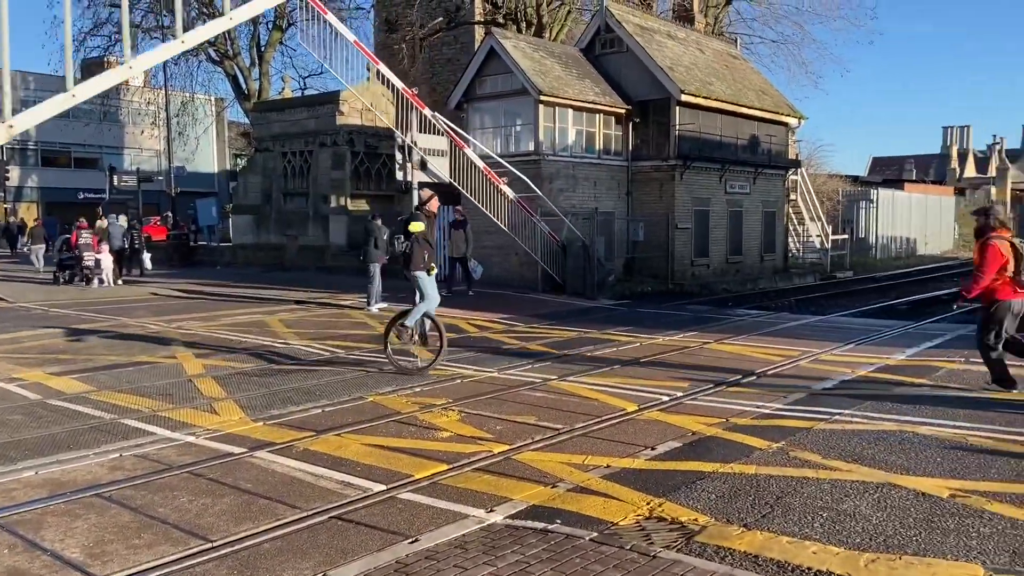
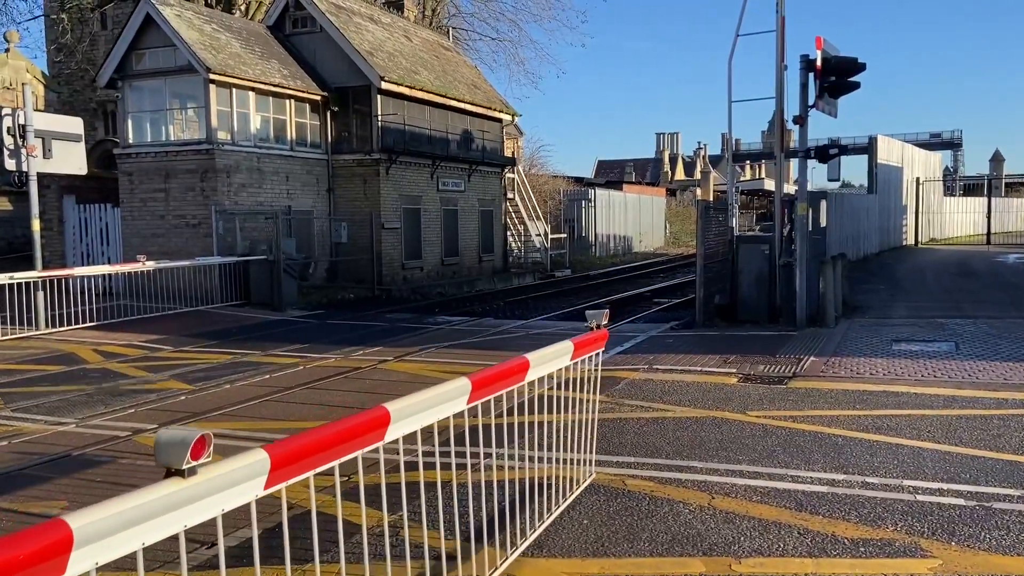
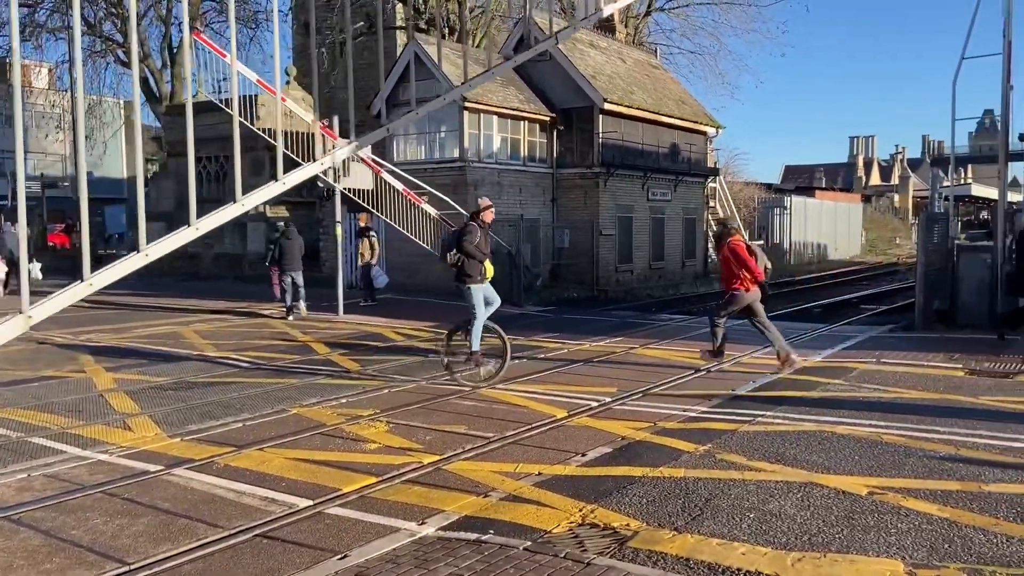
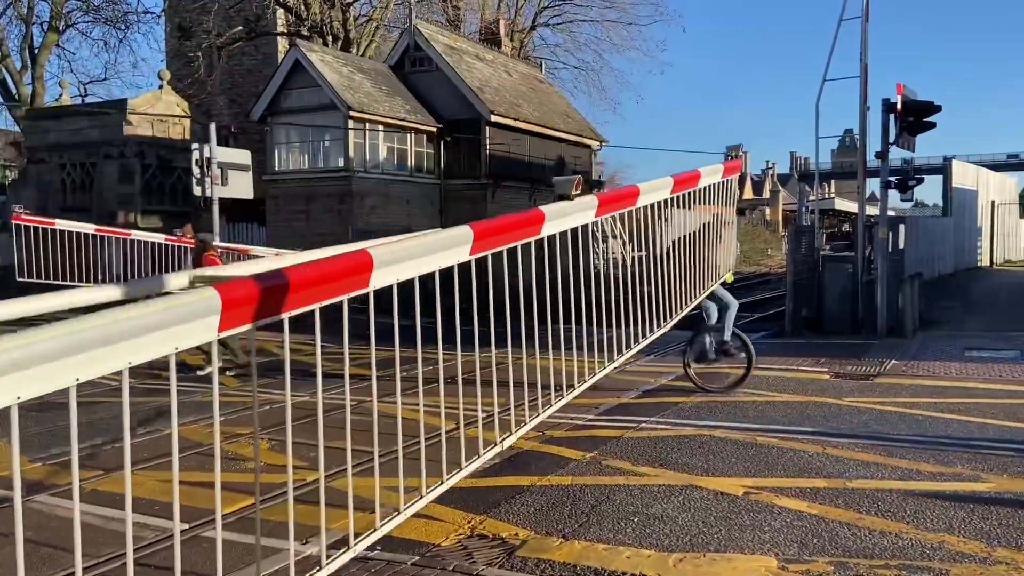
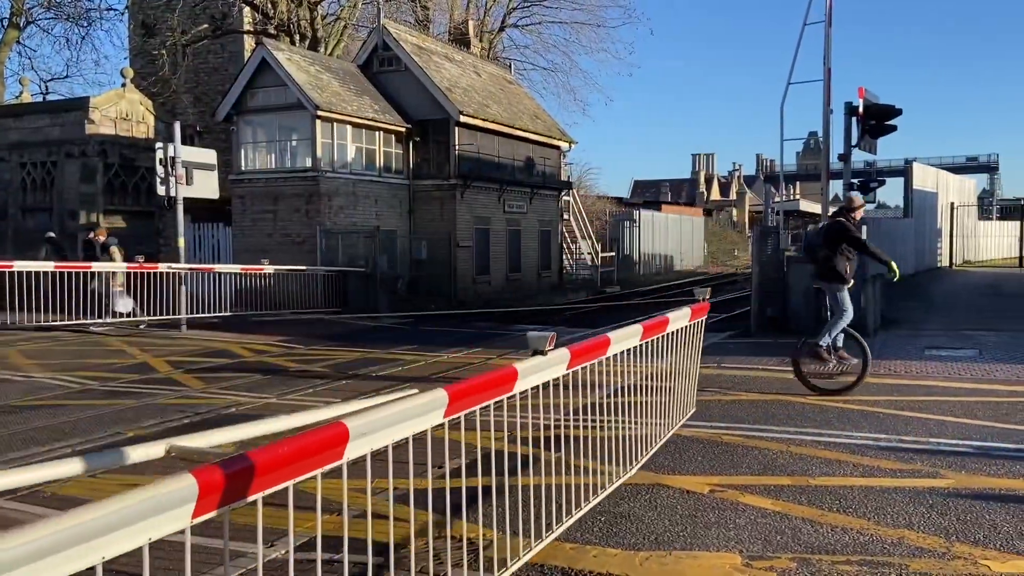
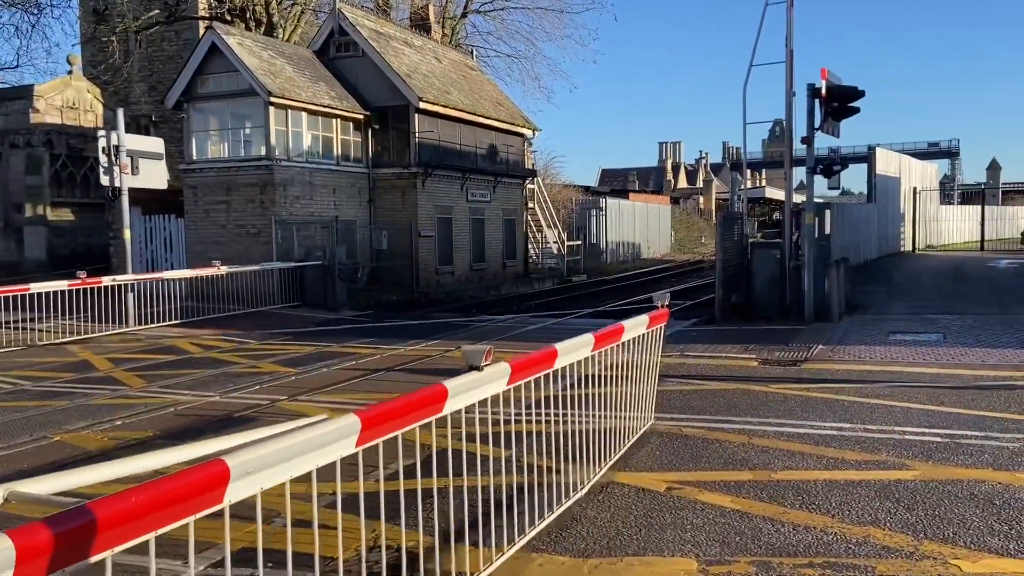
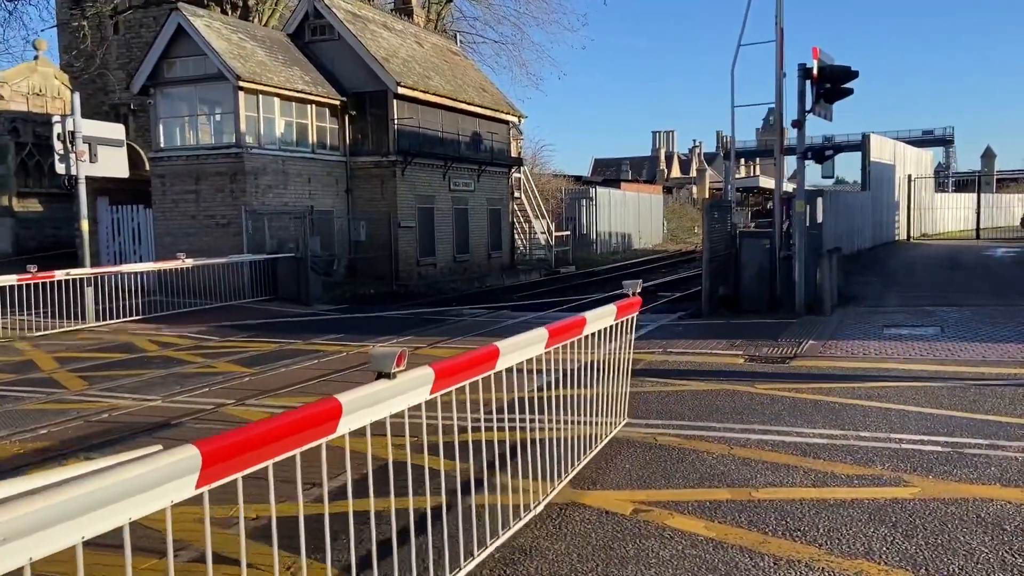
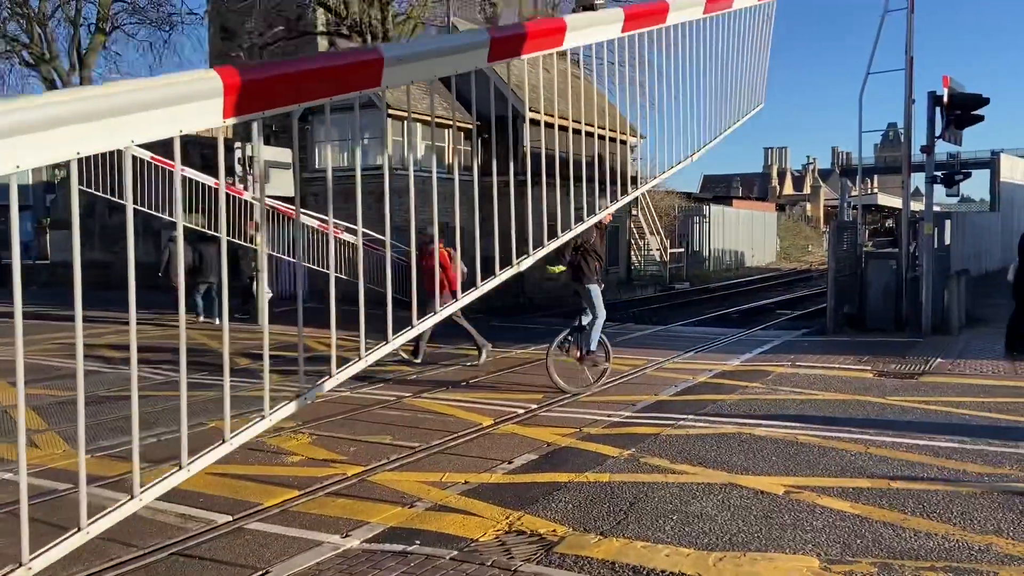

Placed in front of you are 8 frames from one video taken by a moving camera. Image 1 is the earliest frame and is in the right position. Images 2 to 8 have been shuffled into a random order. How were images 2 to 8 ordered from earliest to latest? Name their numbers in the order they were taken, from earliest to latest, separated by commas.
3, 8, 4, 5, 6, 7, 2
